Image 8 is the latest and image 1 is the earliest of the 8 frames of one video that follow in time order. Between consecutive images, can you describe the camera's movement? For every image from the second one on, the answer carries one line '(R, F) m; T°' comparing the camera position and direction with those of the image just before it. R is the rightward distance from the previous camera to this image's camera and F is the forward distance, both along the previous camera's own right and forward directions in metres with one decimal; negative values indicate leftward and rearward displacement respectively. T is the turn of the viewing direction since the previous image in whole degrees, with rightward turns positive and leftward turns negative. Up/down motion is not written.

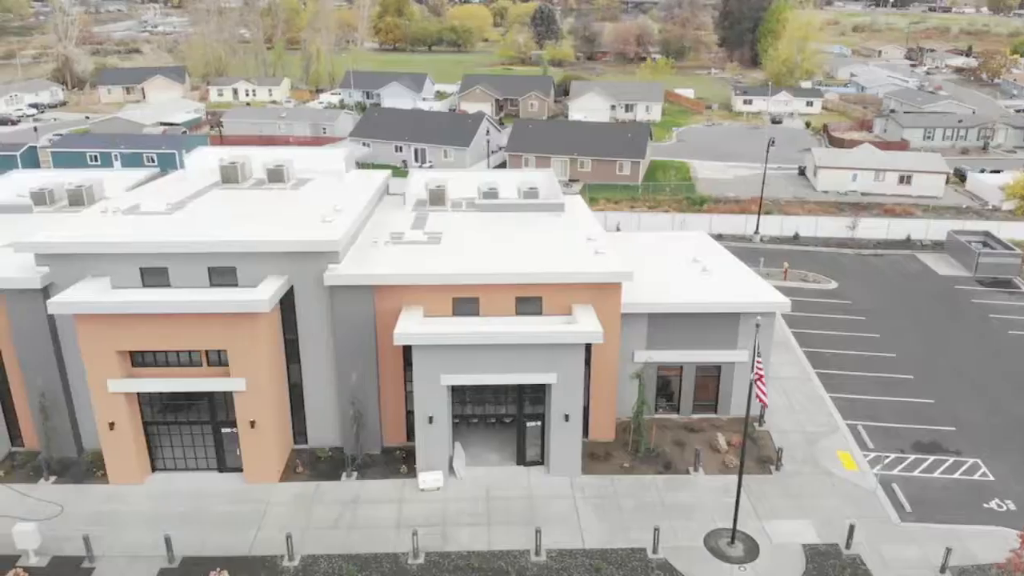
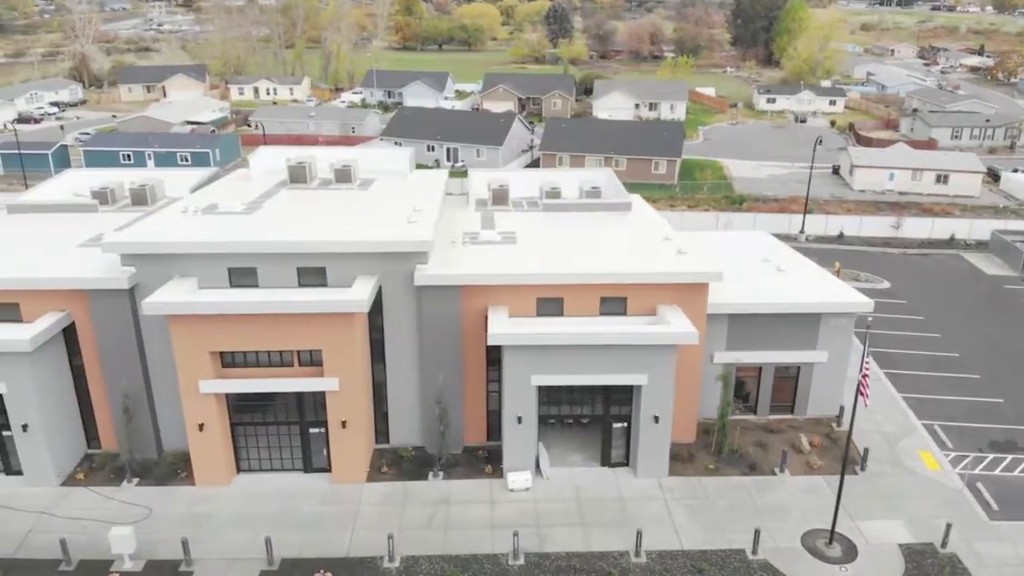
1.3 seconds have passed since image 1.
(-3.0, +0.1) m; 0°
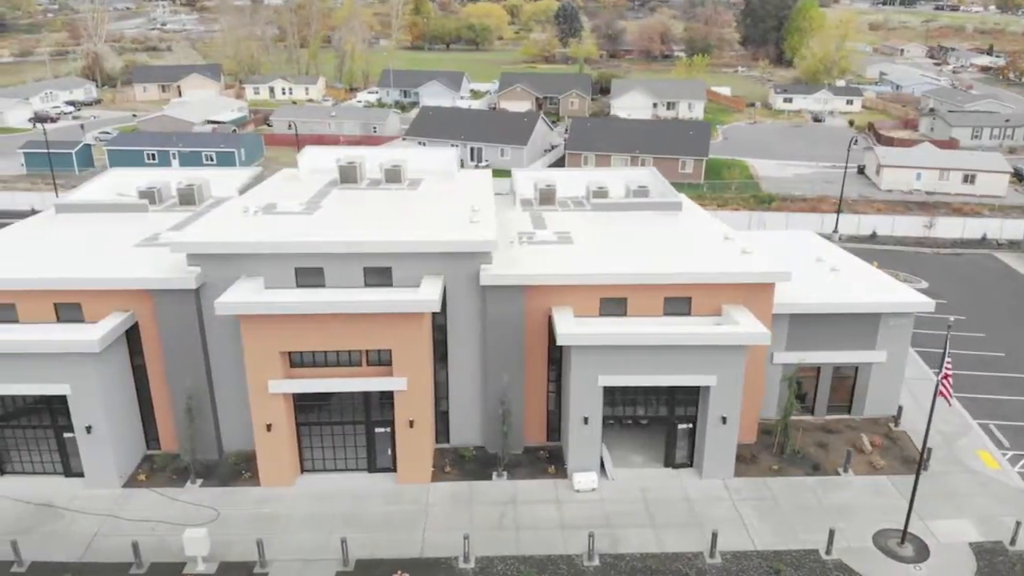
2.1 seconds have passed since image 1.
(-2.2, +0.1) m; 0°
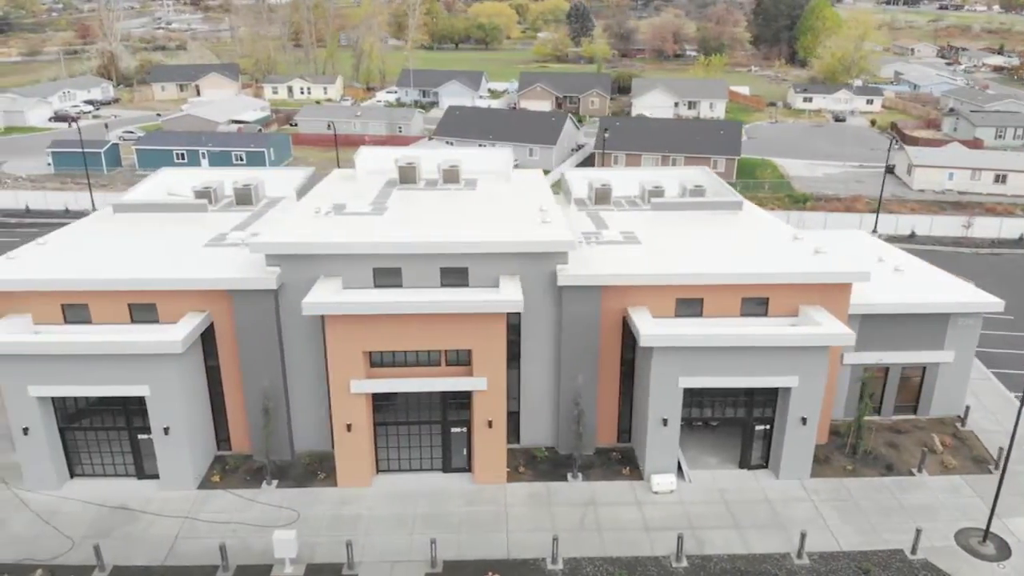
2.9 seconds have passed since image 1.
(-2.6, +0.1) m; 0°
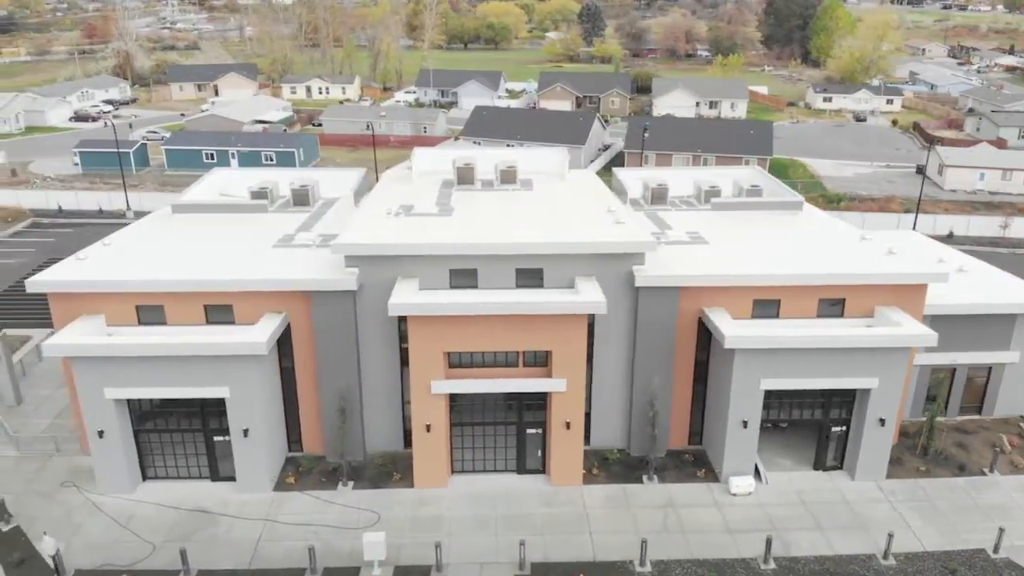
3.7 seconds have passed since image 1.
(-2.6, 0.0) m; 0°
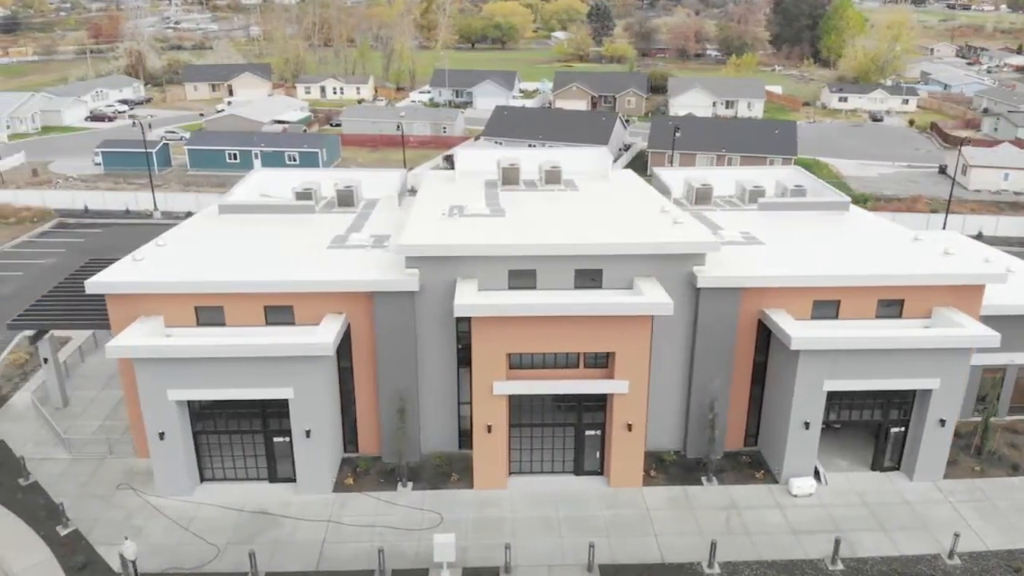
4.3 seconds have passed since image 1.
(-2.0, 0.0) m; 0°
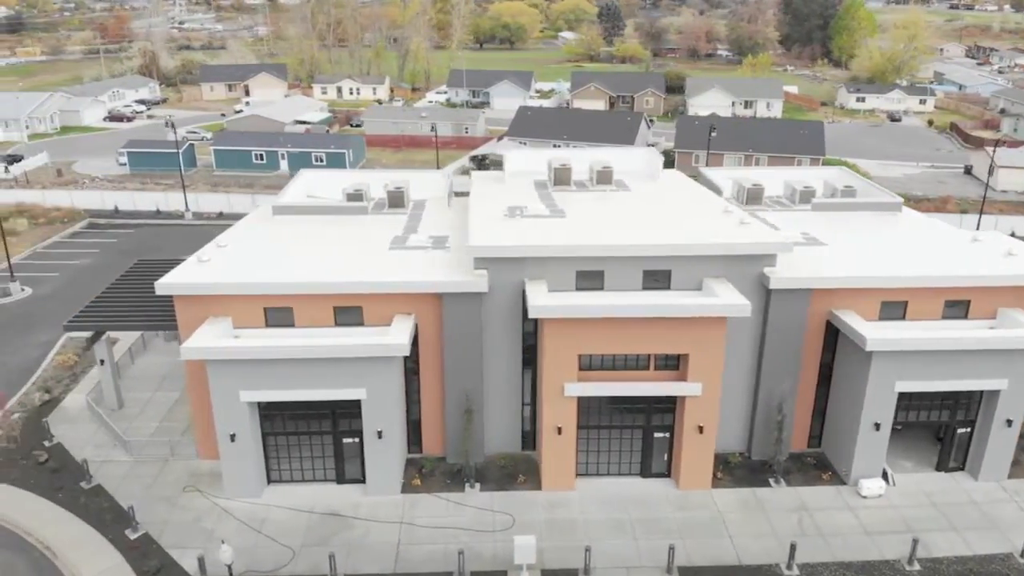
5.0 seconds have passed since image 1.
(-2.3, 0.0) m; 0°
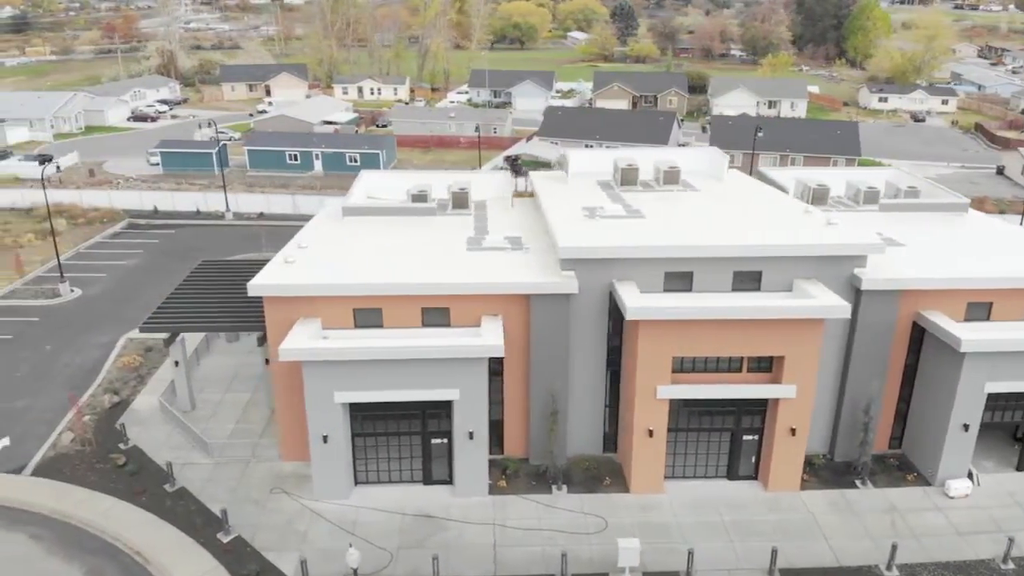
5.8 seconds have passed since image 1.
(-3.0, 0.0) m; 0°
